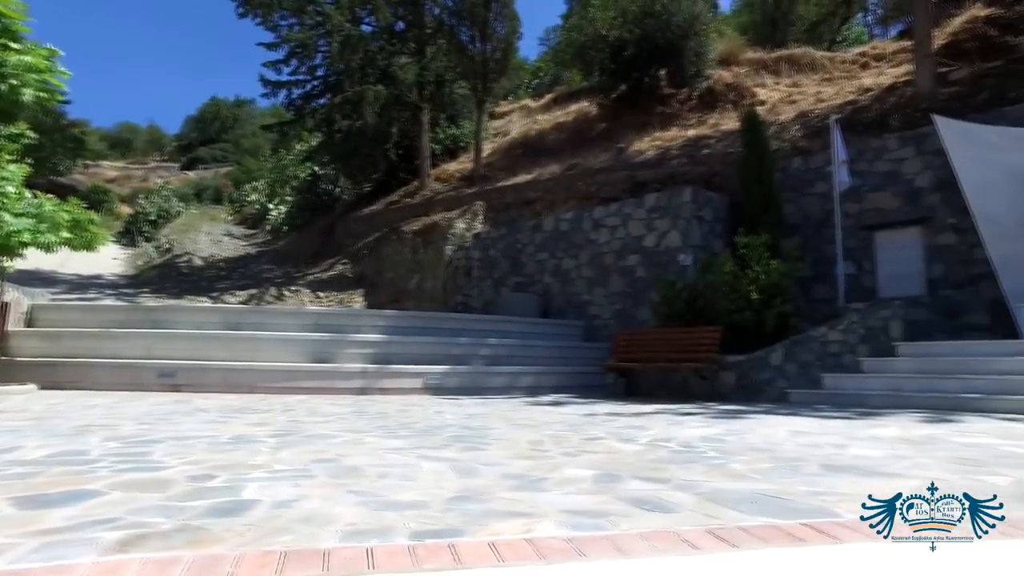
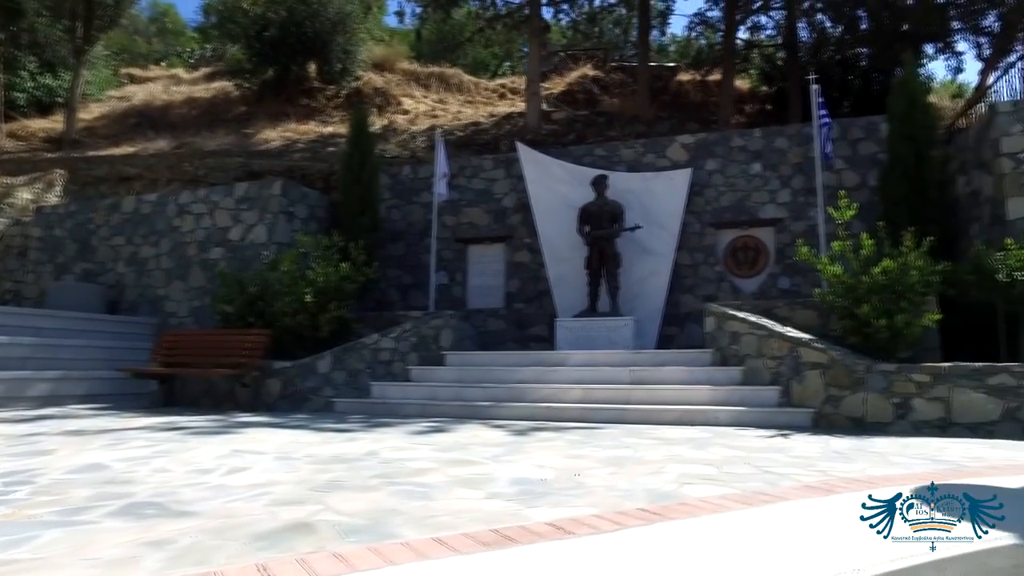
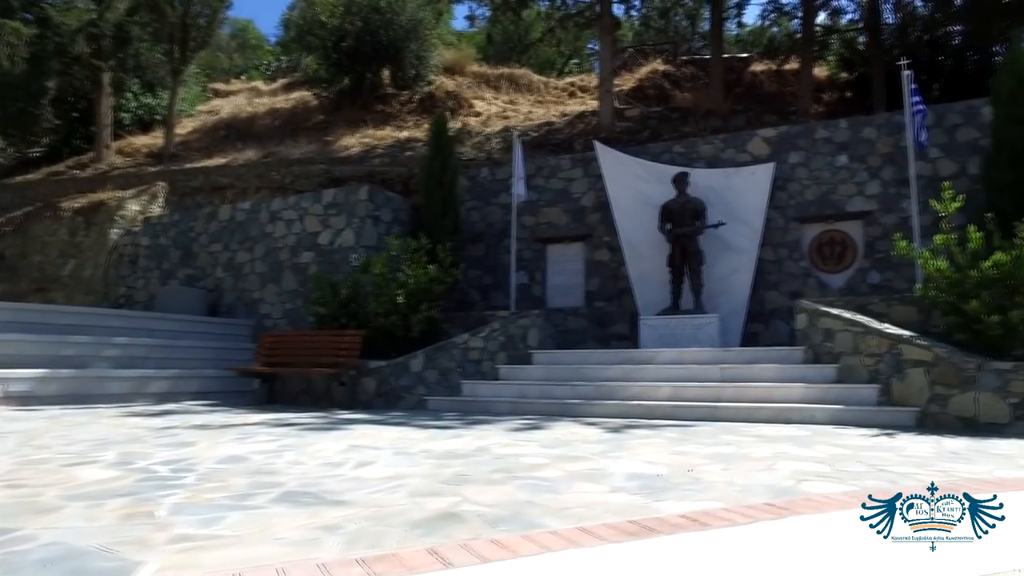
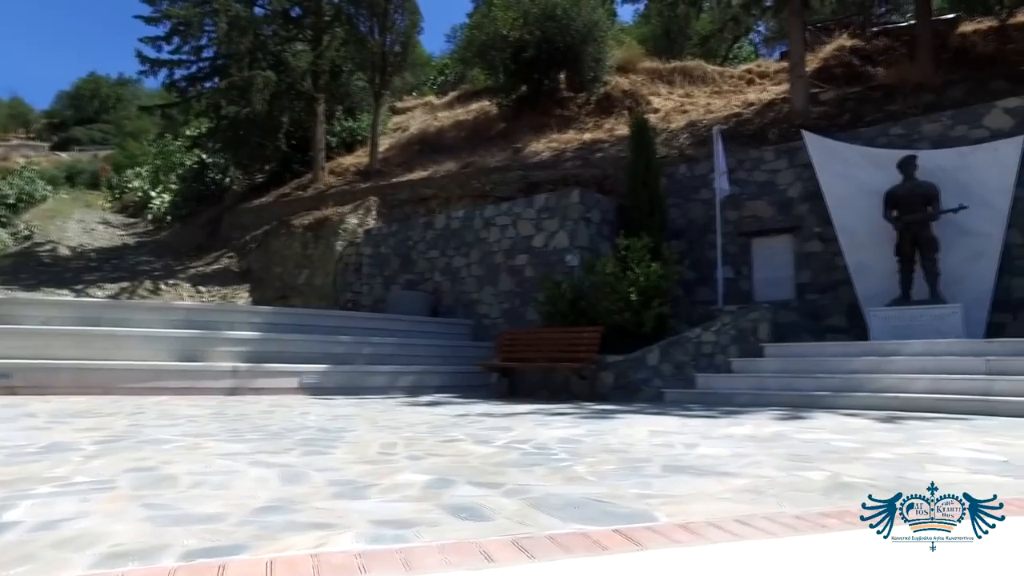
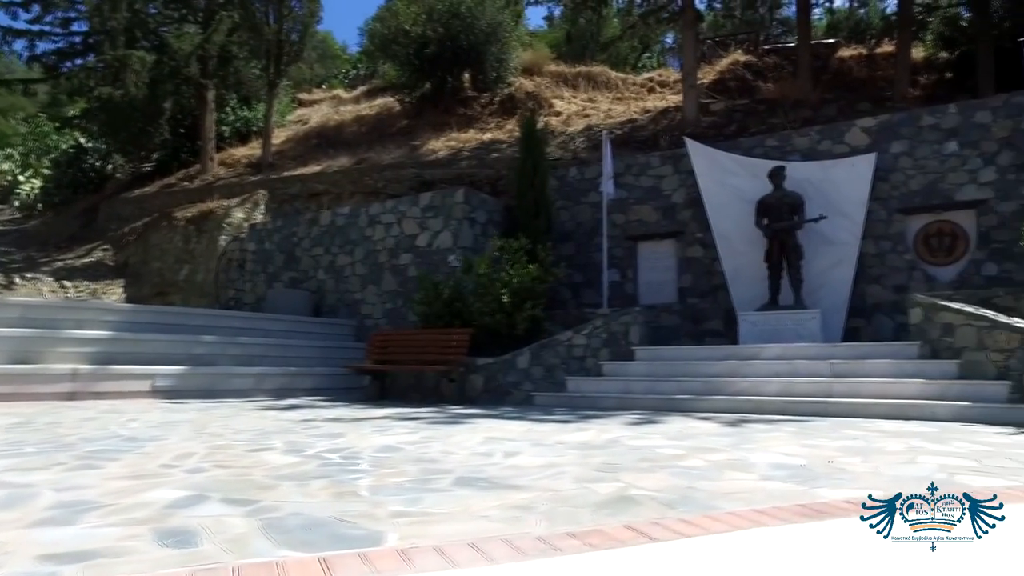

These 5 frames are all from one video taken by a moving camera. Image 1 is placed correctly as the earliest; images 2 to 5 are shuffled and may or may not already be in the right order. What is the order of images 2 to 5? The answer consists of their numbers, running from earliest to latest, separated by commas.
4, 5, 3, 2
